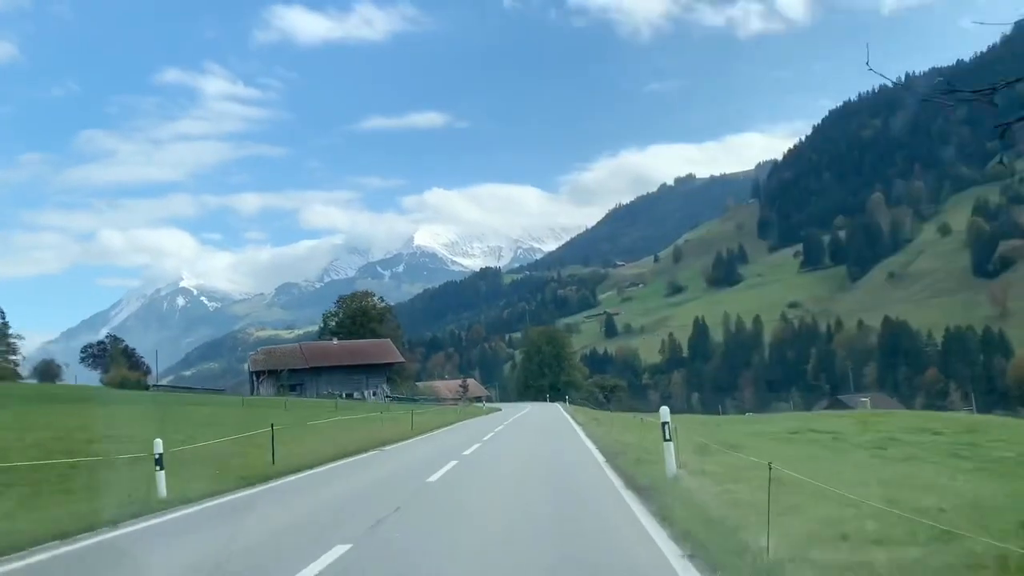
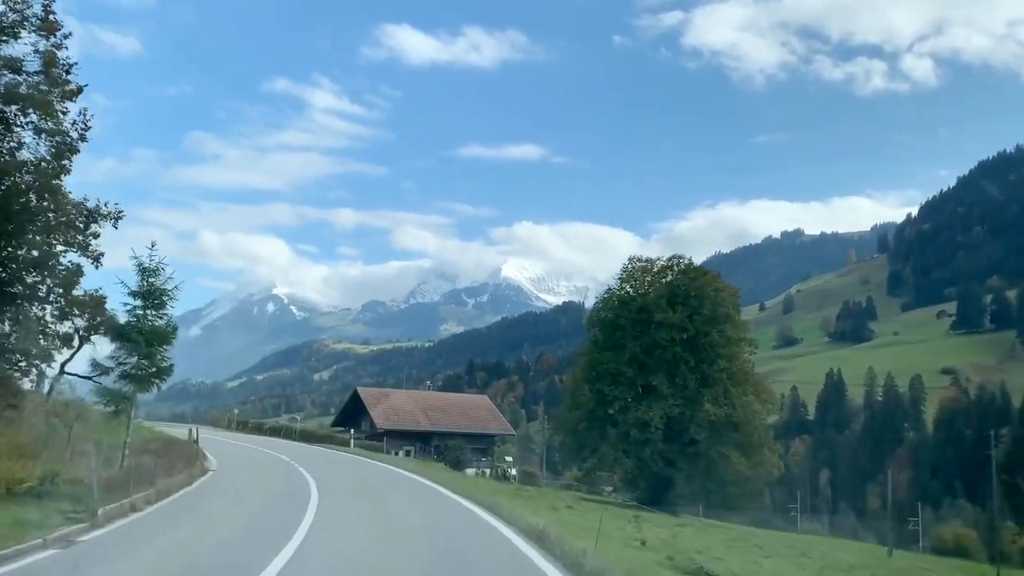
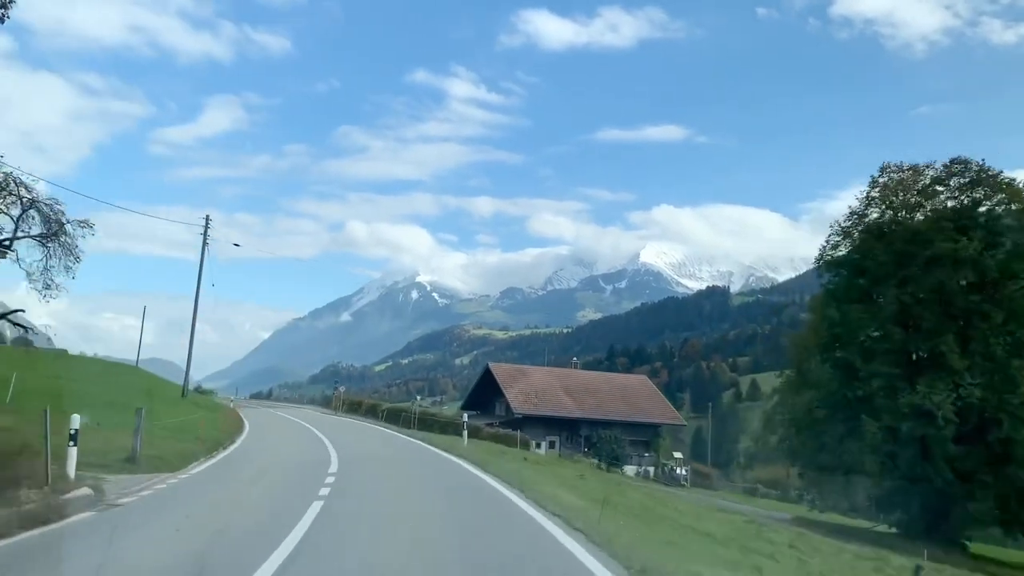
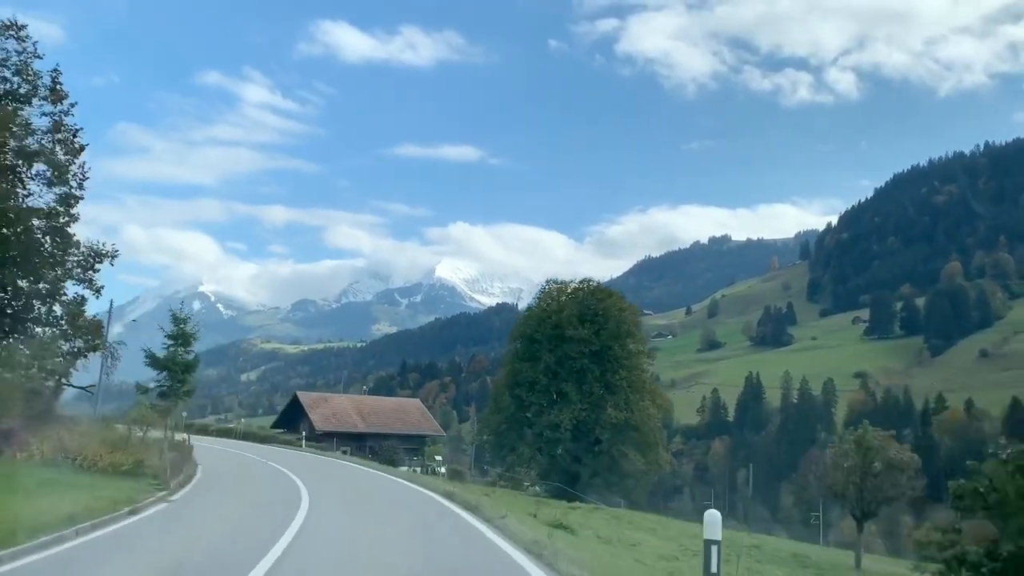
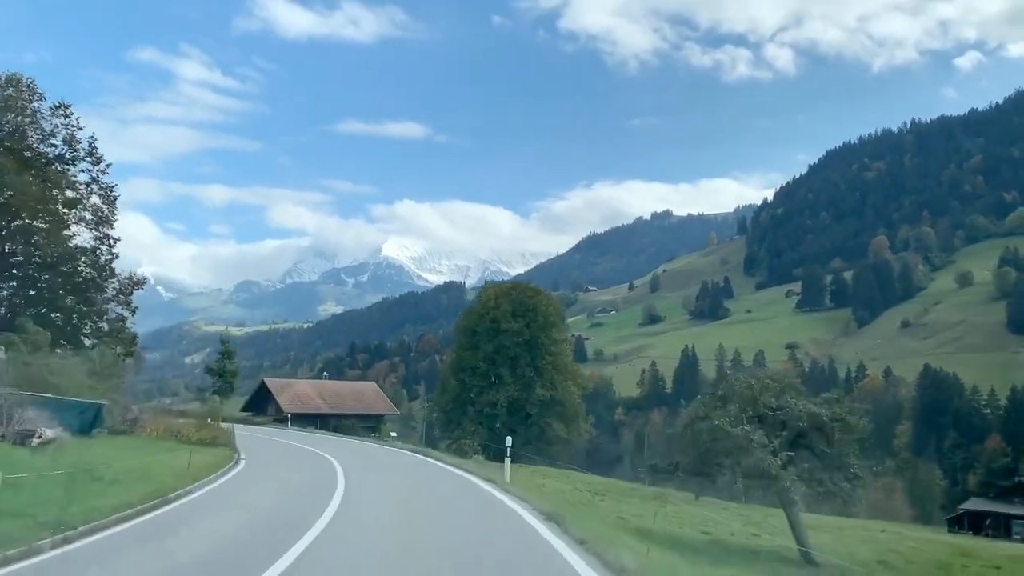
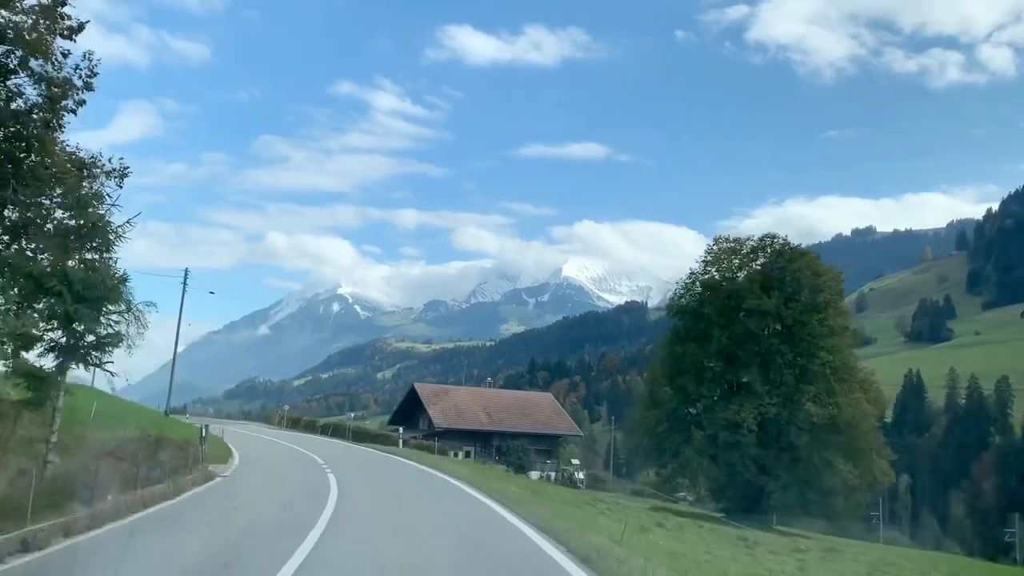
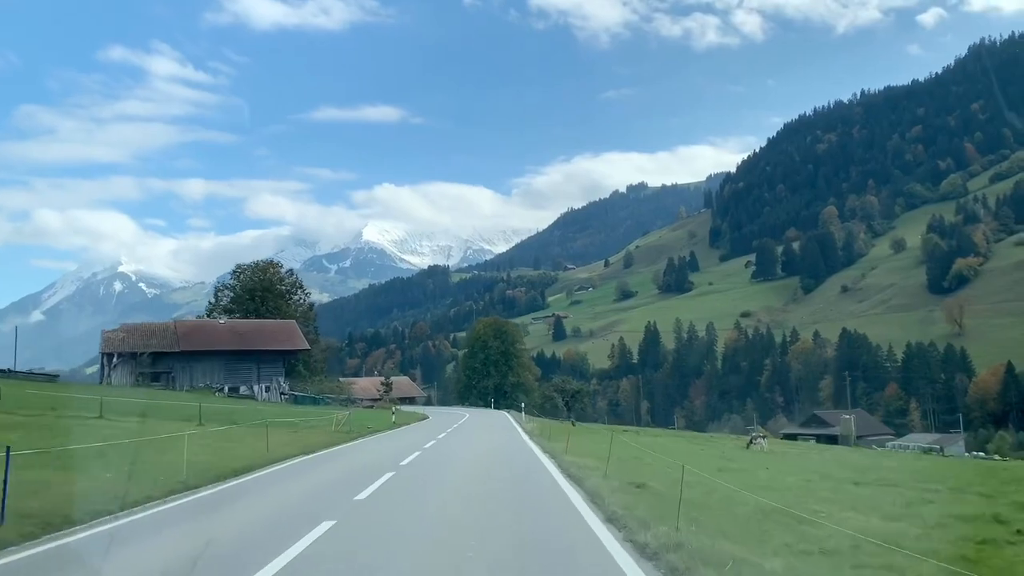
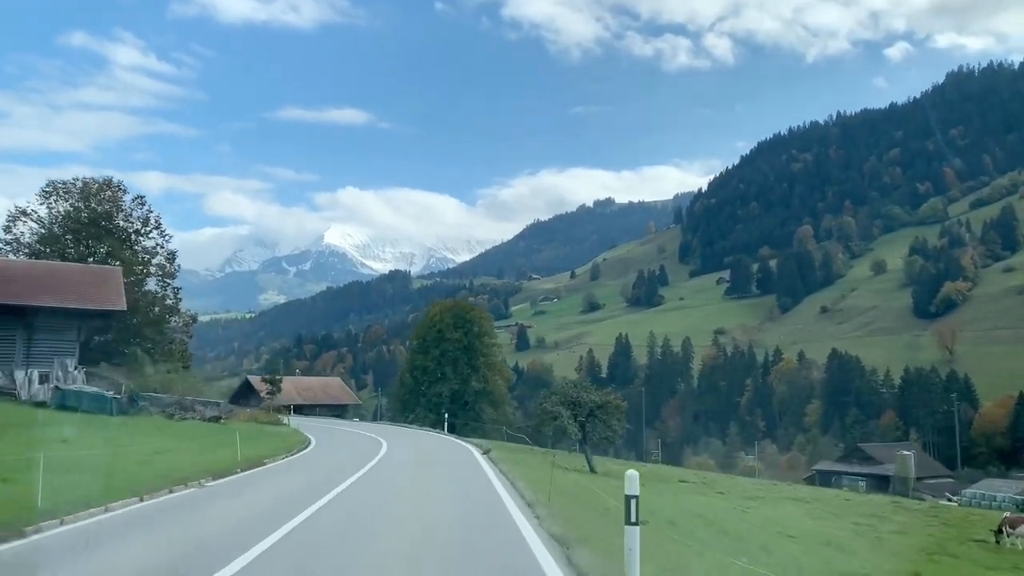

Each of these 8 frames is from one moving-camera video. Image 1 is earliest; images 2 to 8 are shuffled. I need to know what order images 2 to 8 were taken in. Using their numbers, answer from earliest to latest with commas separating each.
7, 8, 5, 4, 2, 6, 3
